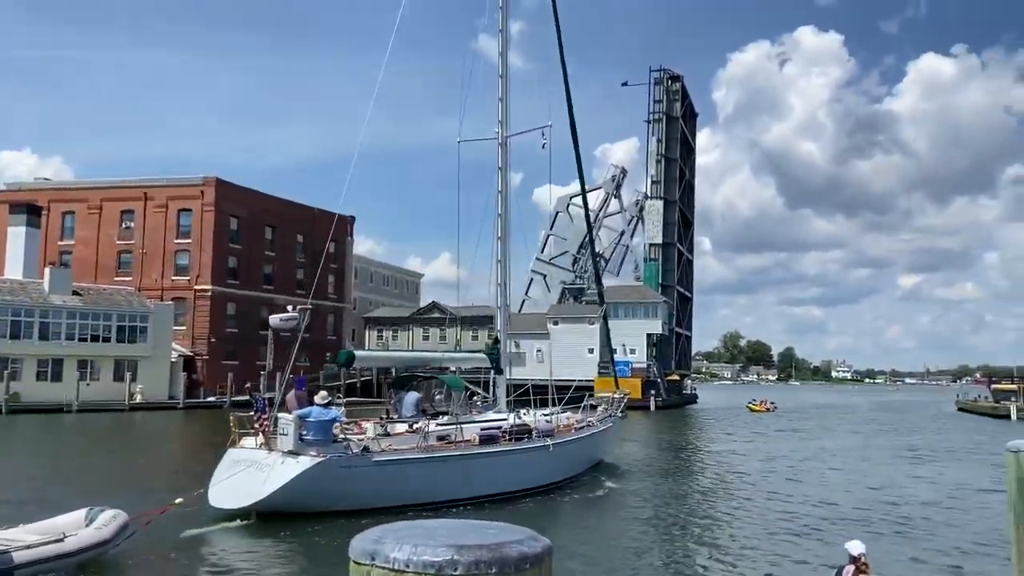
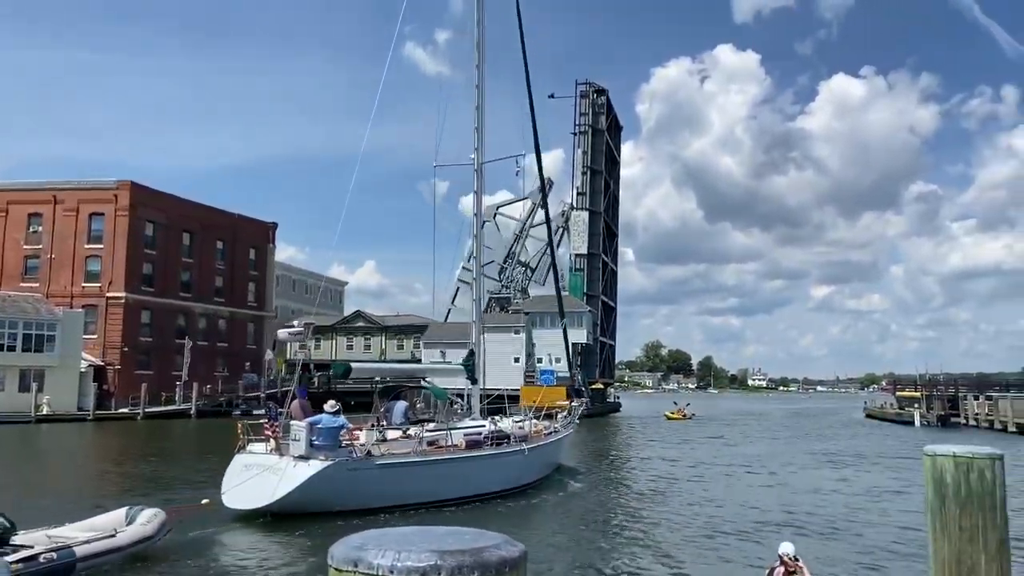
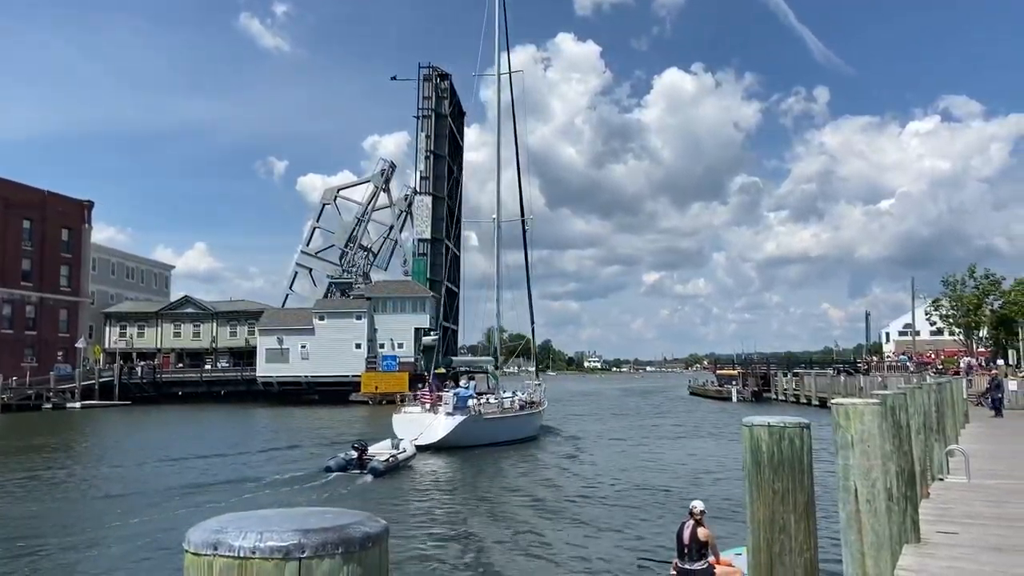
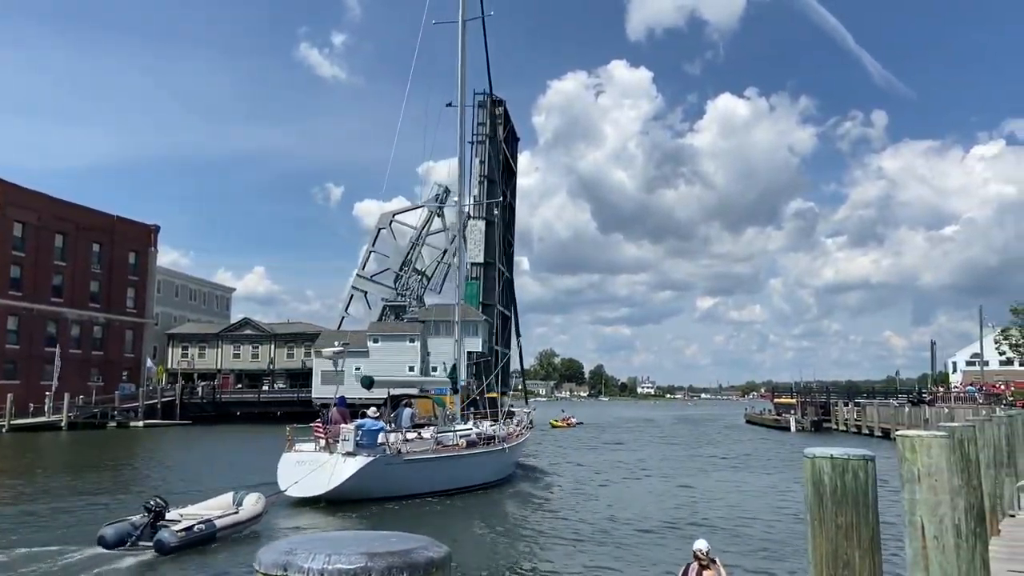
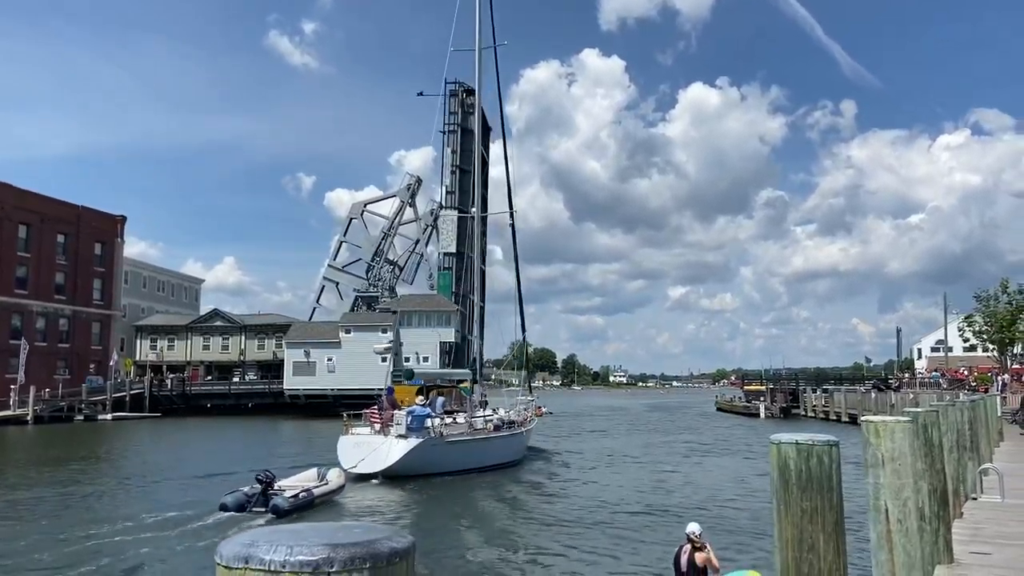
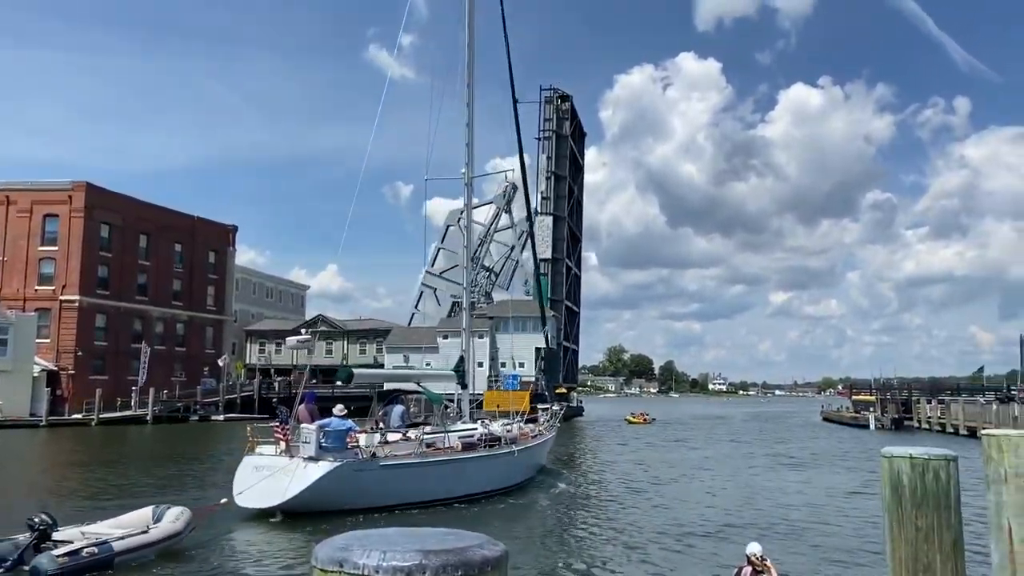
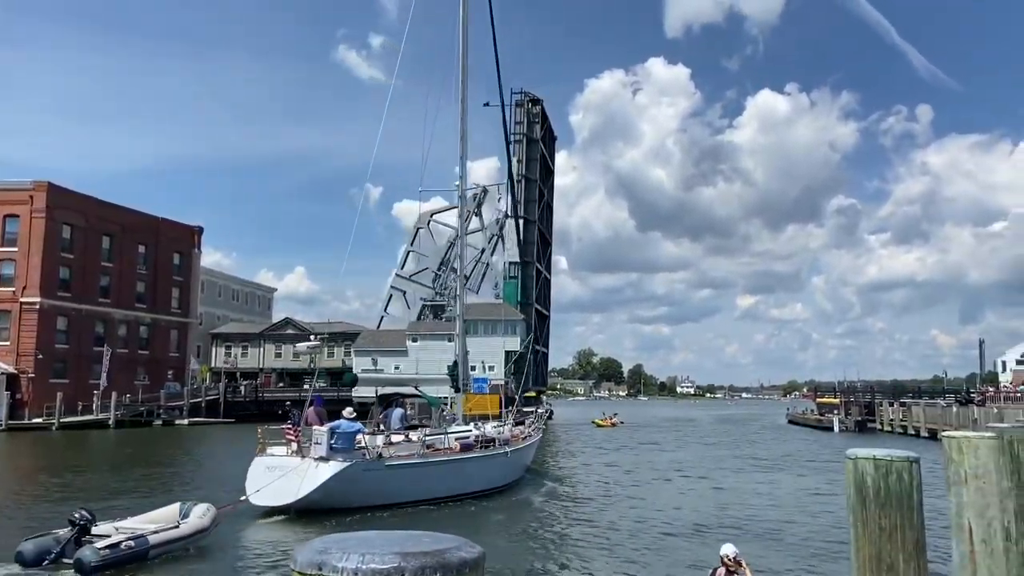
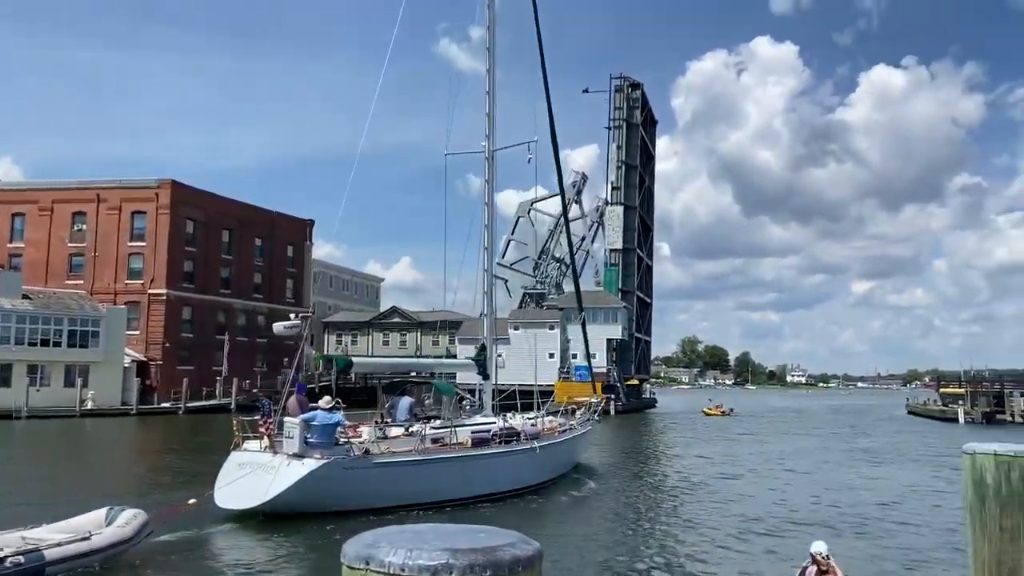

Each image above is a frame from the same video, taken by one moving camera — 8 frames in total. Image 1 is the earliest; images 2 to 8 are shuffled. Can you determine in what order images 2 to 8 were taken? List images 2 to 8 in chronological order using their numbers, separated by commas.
8, 2, 6, 7, 4, 5, 3
